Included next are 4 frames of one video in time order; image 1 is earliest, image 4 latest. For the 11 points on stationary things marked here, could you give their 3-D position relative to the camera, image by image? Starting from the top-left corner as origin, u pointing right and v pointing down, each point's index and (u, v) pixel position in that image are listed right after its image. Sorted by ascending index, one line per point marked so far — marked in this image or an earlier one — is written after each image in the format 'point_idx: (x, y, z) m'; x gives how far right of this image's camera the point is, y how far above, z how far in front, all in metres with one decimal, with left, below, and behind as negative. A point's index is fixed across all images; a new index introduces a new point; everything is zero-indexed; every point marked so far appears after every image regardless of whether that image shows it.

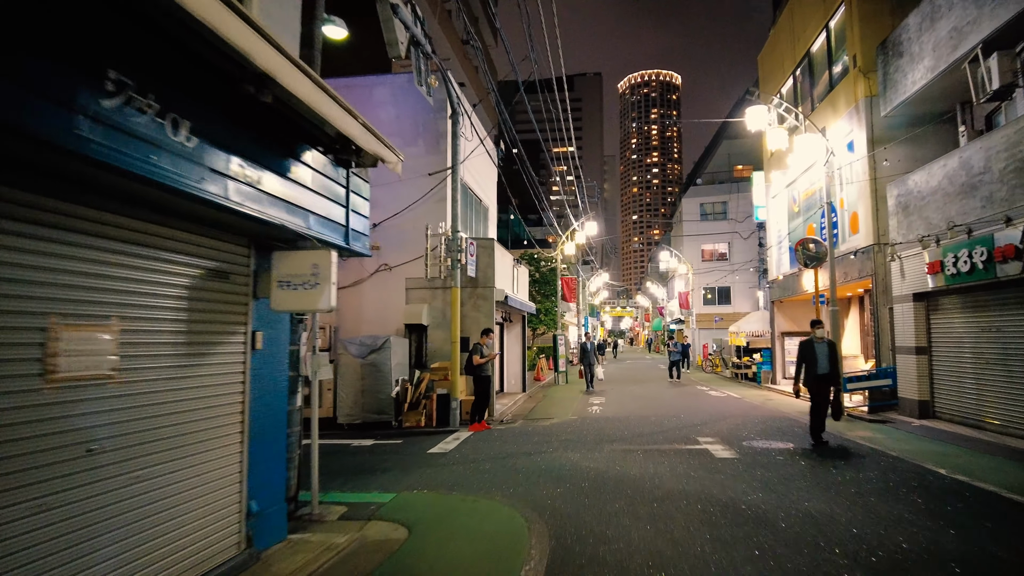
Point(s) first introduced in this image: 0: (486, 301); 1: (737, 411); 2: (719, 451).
0: (-0.5, -0.3, +13.5) m
1: (+4.0, -2.2, +12.7) m
2: (+2.5, -1.9, +8.4) m
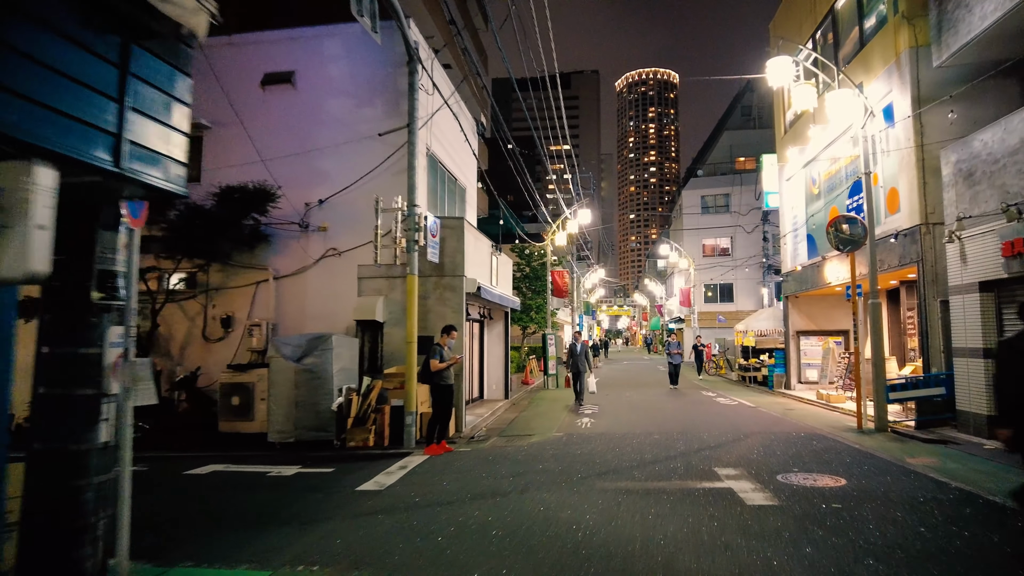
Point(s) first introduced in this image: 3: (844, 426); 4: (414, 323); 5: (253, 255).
0: (-0.9, -0.1, +11.2) m
1: (+3.6, -2.1, +10.5) m
2: (+2.0, -1.8, +6.1) m
3: (+5.0, -2.1, +10.5) m
4: (-1.4, -0.5, +9.8) m
5: (-4.4, +0.6, +12.0) m
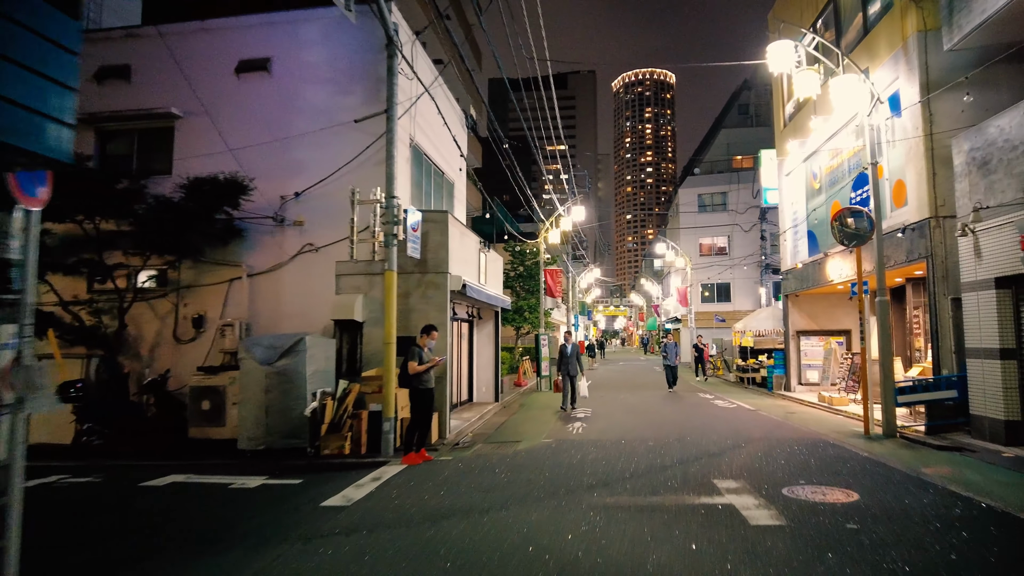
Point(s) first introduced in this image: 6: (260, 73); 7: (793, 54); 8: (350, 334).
0: (-1.1, 0.0, +10.6) m
1: (+3.4, -2.0, +9.9) m
2: (+1.9, -1.7, +5.5) m
3: (+4.8, -2.0, +10.0) m
4: (-1.6, -0.5, +9.2) m
5: (-4.6, +0.6, +11.4) m
6: (-4.2, +3.6, +11.6) m
7: (+4.2, +3.5, +10.6) m
8: (-2.5, -0.7, +10.7) m
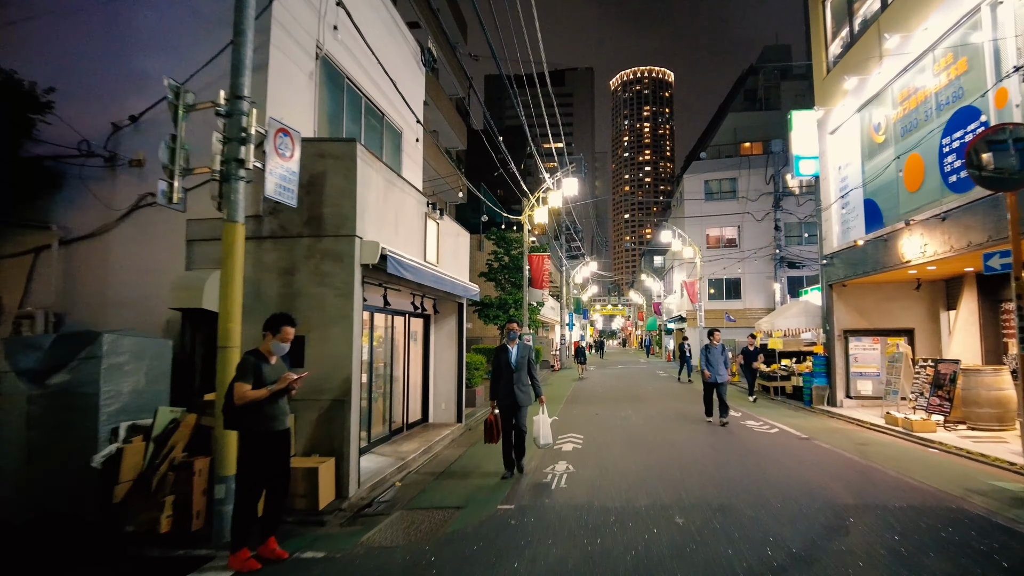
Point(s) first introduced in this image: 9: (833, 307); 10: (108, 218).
0: (-1.7, +0.2, +6.8) m
1: (+2.9, -1.8, +6.1) m
2: (+1.3, -1.5, +1.7) m
3: (+4.2, -1.8, +6.2) m
4: (-2.1, -0.2, +5.3) m
5: (-5.2, +0.9, +7.5) m
6: (-4.7, +3.8, +7.8) m
7: (+3.7, +3.8, +6.8) m
8: (-3.0, -0.4, +6.9) m
9: (+6.5, -0.4, +14.2) m
10: (-4.1, +0.7, +7.3) m
